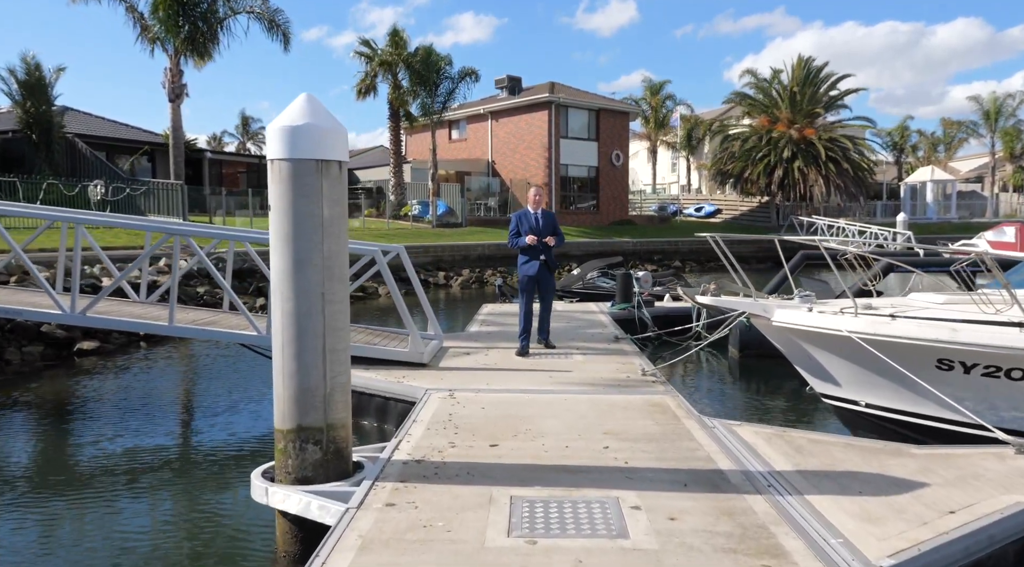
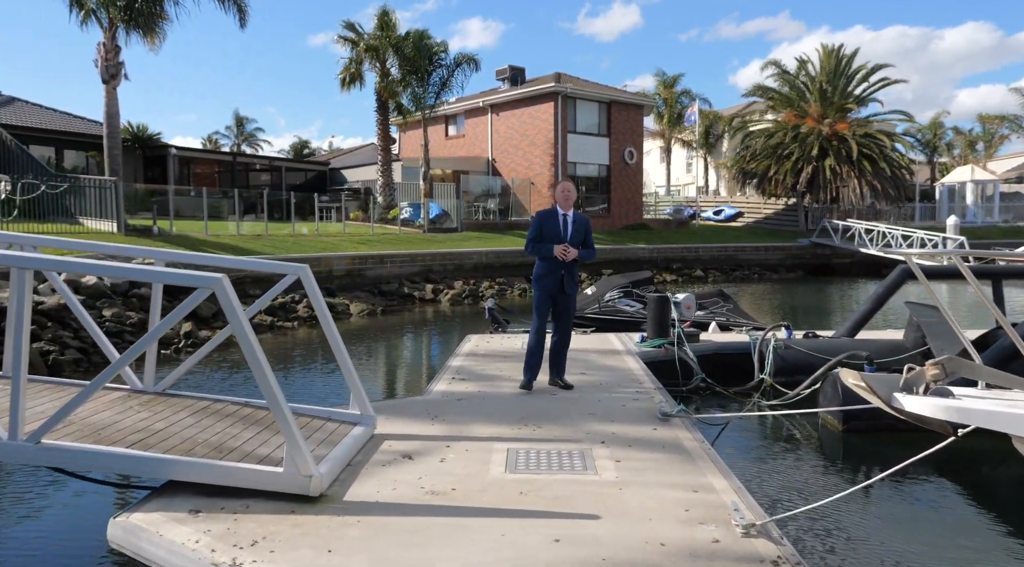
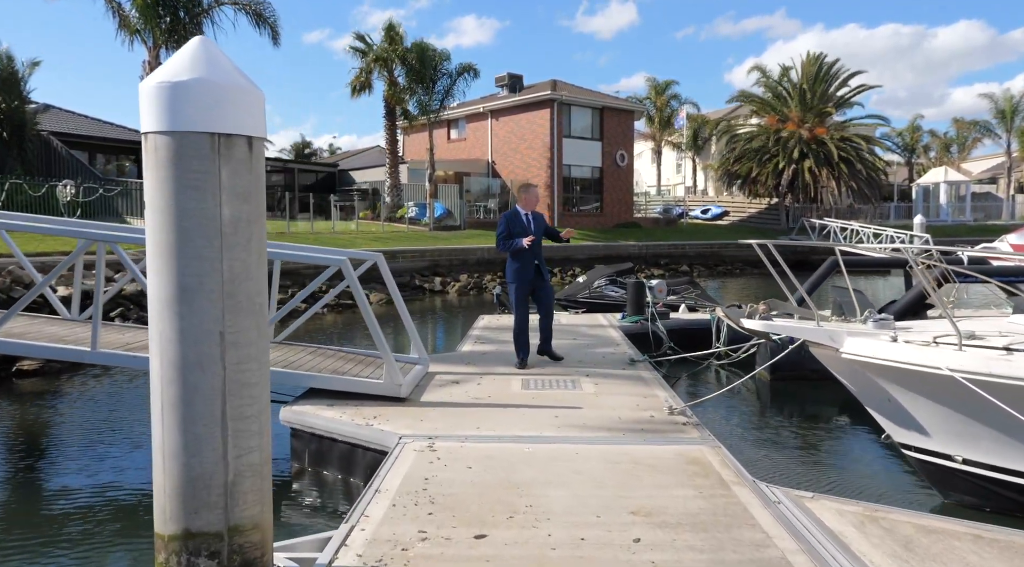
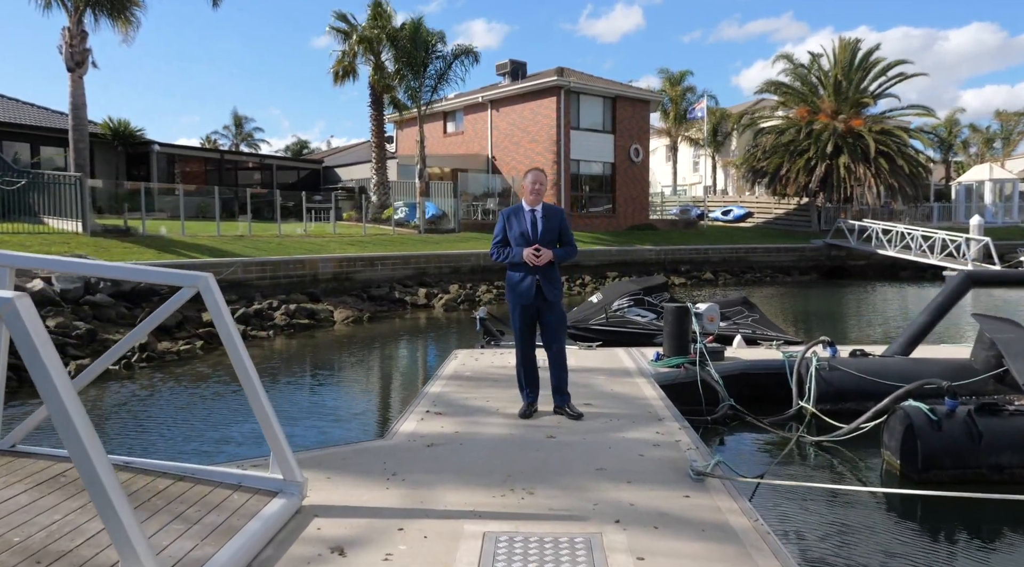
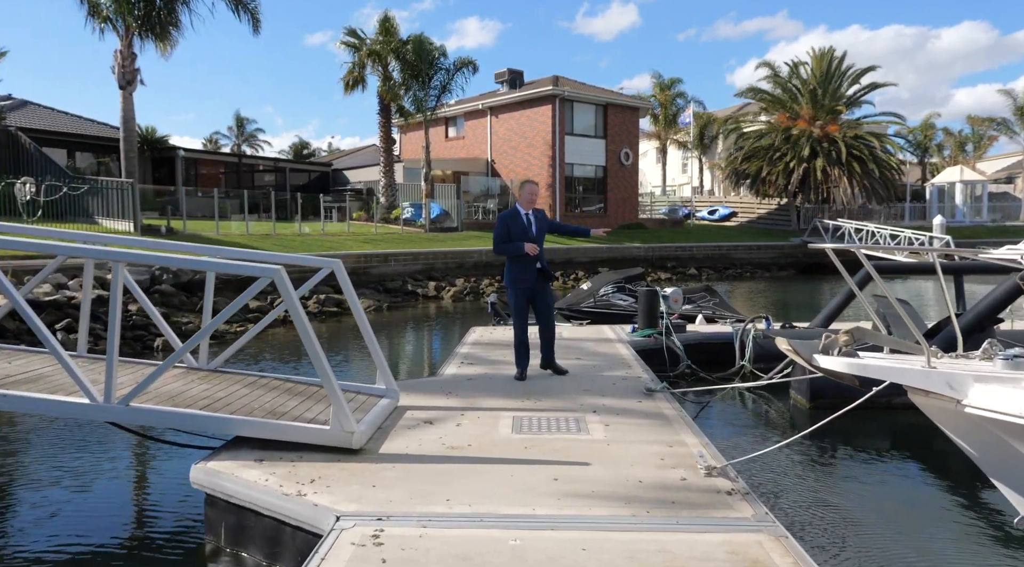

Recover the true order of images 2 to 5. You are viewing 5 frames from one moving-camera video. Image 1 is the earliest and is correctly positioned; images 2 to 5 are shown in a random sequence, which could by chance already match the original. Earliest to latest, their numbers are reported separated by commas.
3, 5, 2, 4
